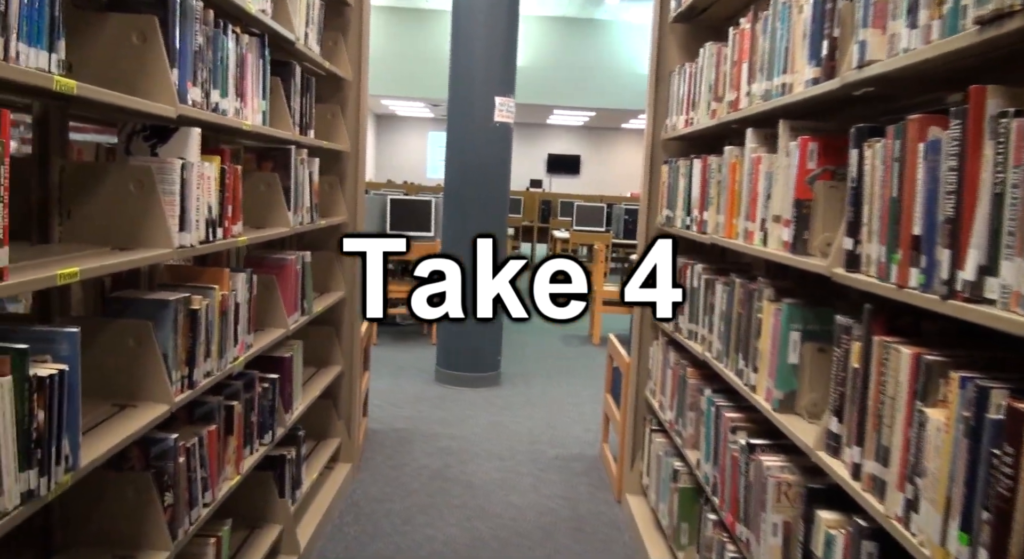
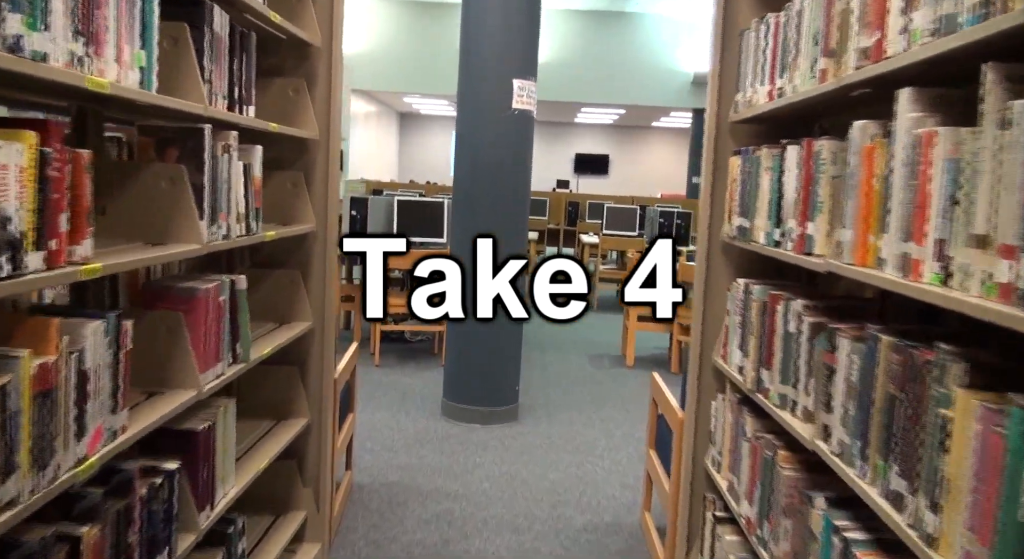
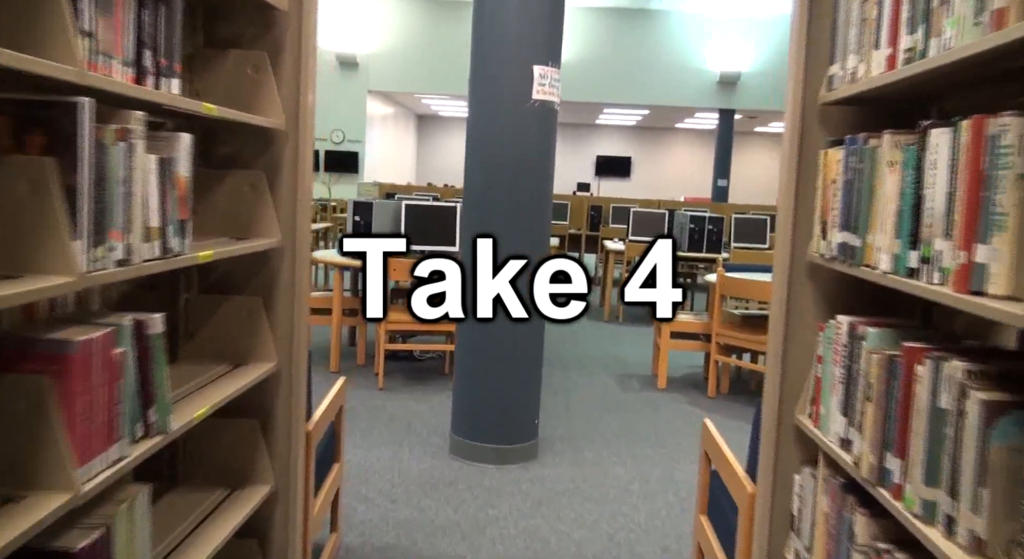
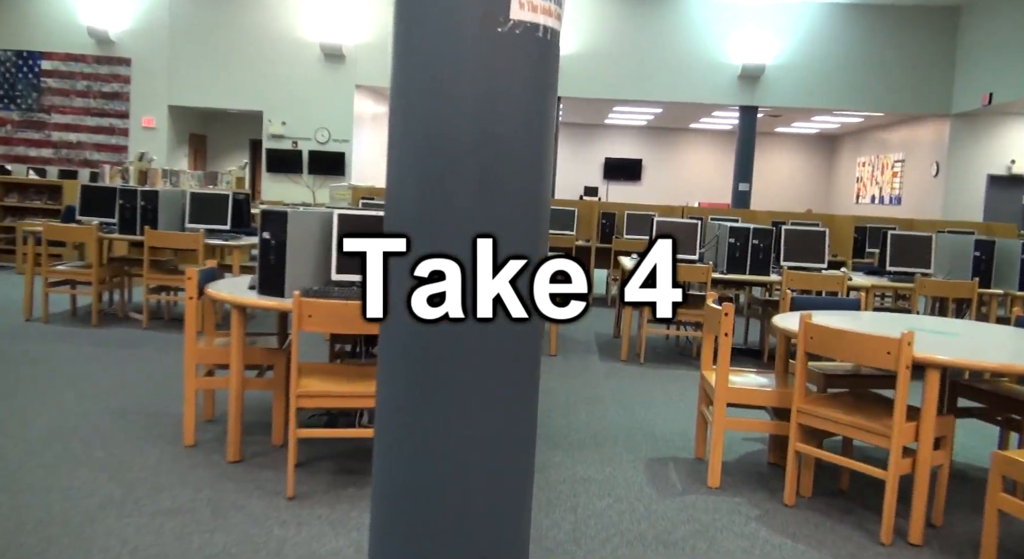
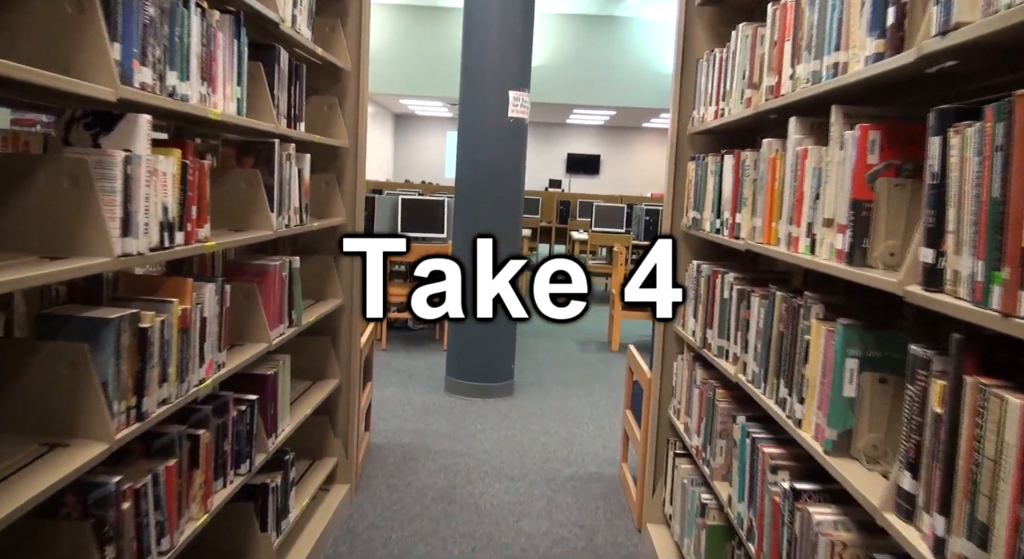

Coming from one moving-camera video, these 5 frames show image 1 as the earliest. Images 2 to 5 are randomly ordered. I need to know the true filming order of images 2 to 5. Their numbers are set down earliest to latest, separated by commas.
5, 2, 3, 4
